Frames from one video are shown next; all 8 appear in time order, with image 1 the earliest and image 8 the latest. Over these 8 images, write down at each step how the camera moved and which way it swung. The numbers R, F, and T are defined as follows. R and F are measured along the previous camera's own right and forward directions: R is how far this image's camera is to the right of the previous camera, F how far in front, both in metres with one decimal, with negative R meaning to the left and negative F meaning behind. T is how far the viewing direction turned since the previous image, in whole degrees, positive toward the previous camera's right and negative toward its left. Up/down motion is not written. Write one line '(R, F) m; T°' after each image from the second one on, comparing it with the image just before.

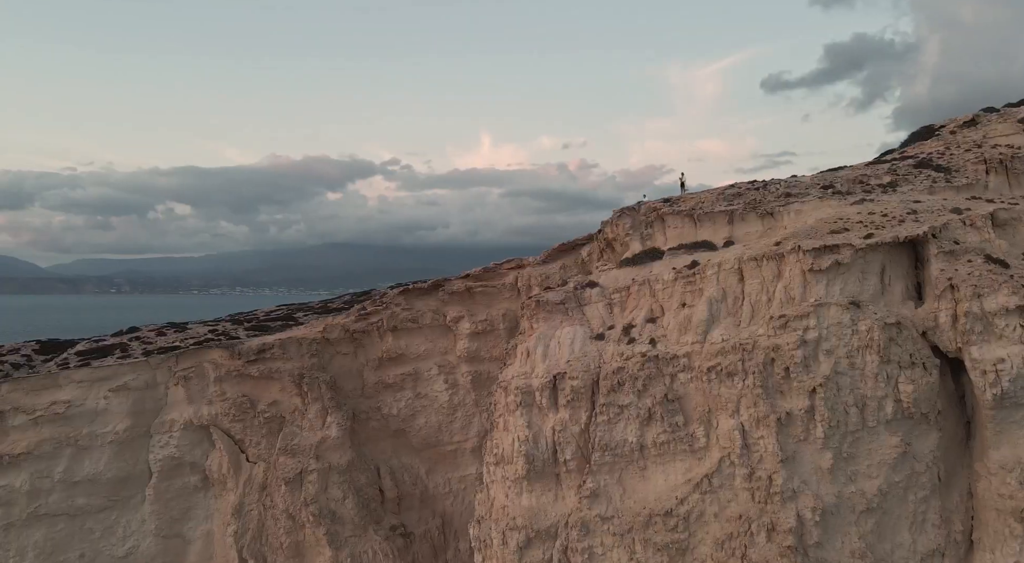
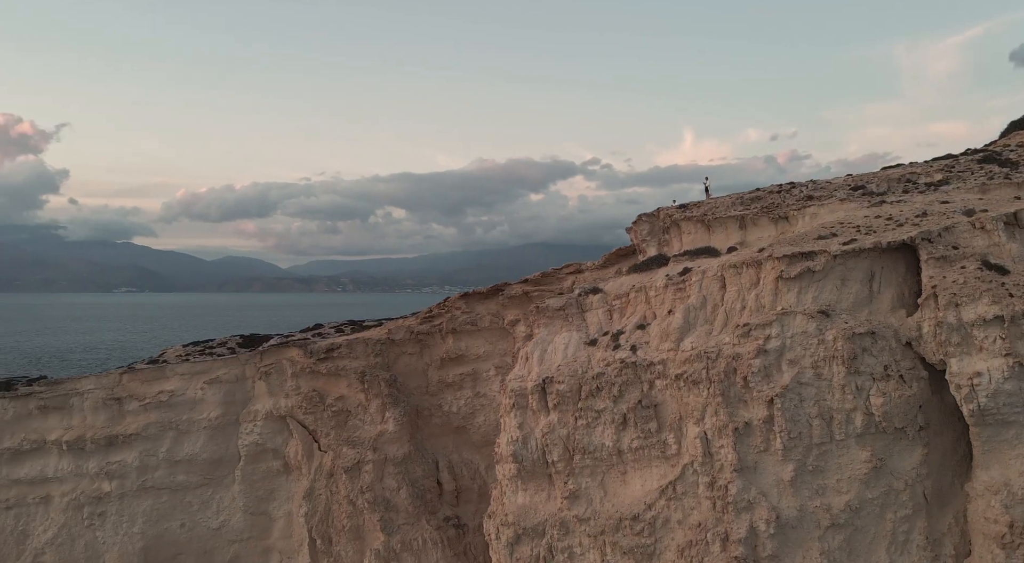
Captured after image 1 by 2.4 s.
(+3.3, -0.3) m; -12°
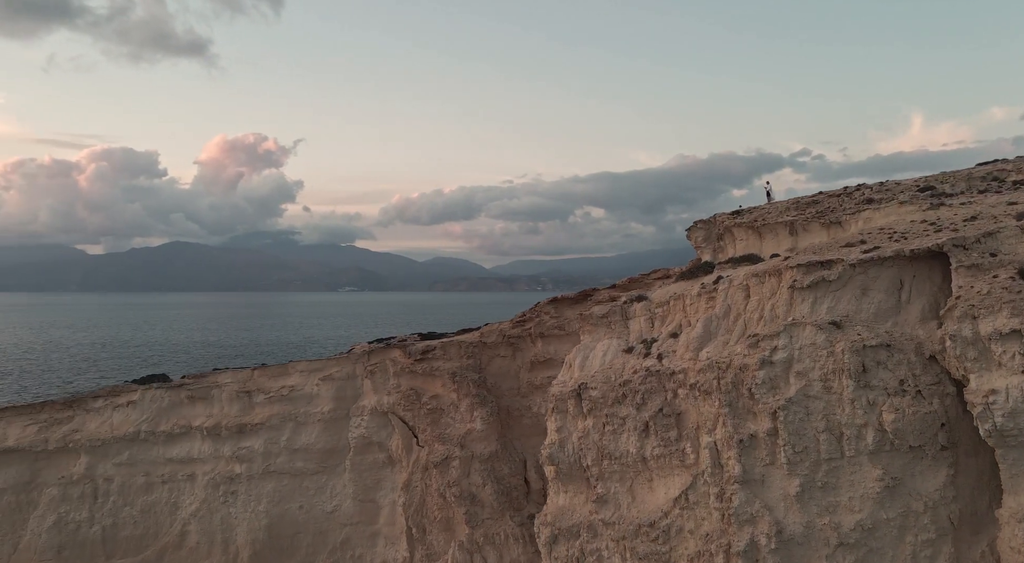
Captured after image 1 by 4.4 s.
(+2.6, -0.4) m; -13°
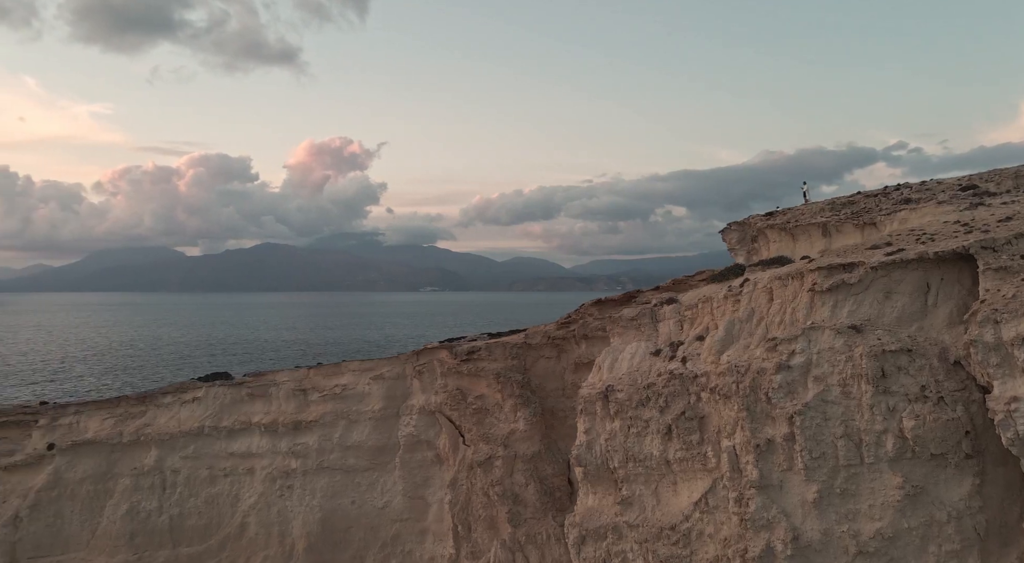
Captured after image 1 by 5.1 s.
(+0.9, -0.2) m; -5°
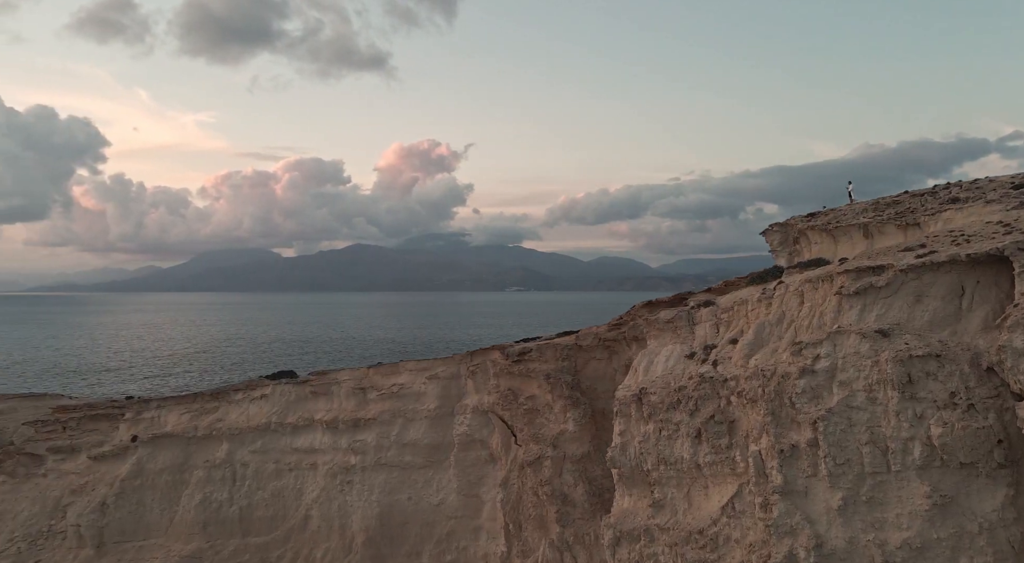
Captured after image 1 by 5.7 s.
(+0.9, -0.2) m; -6°
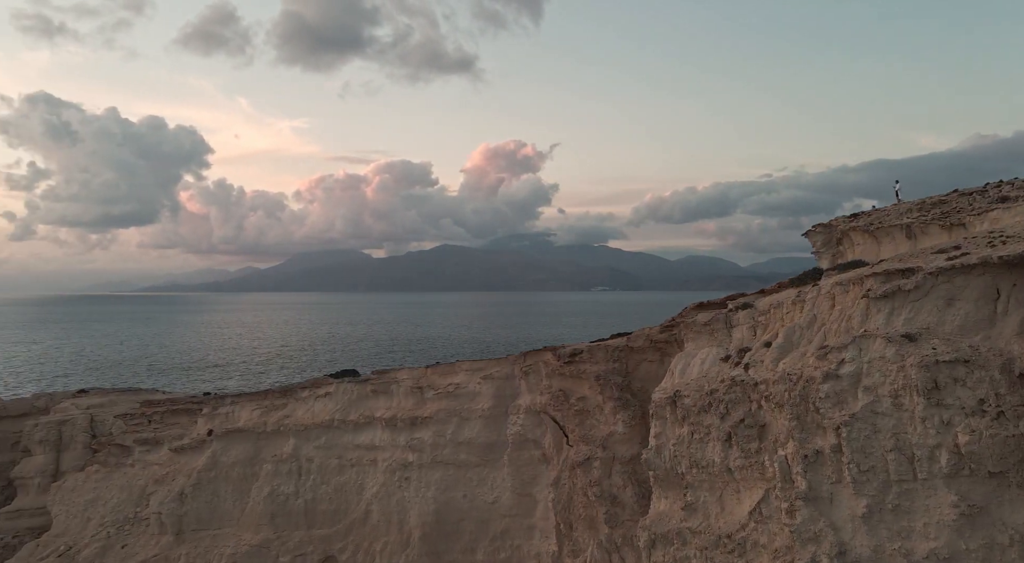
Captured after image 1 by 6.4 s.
(+0.9, -0.2) m; -6°
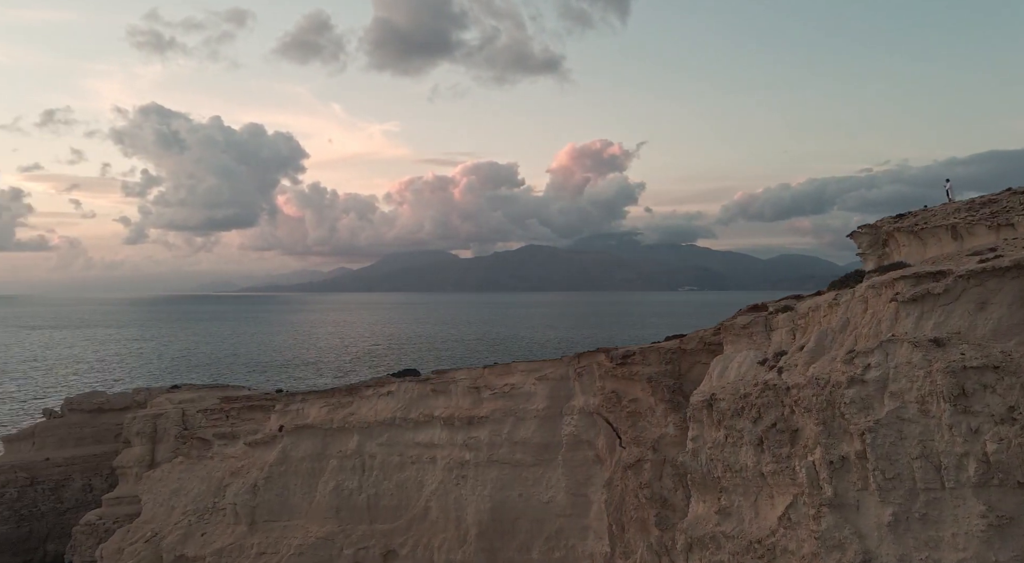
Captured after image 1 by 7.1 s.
(+0.8, -0.2) m; -6°
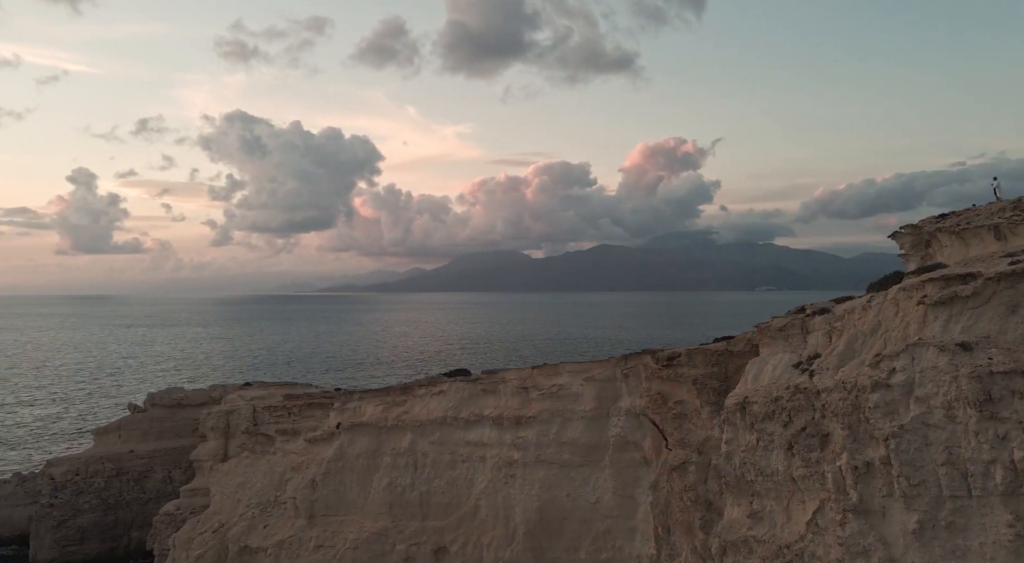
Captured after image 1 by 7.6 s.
(+0.7, -0.2) m; -5°
